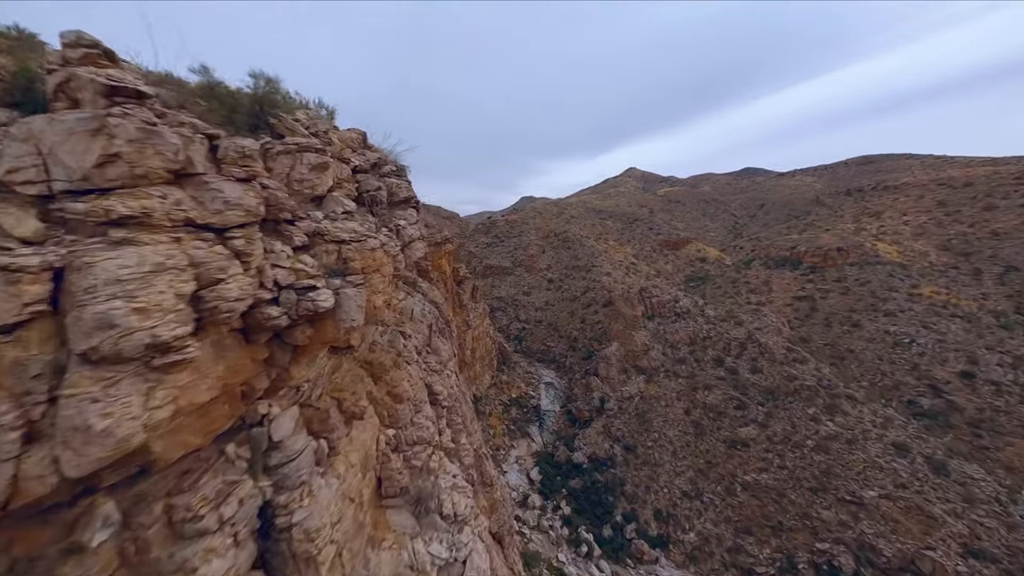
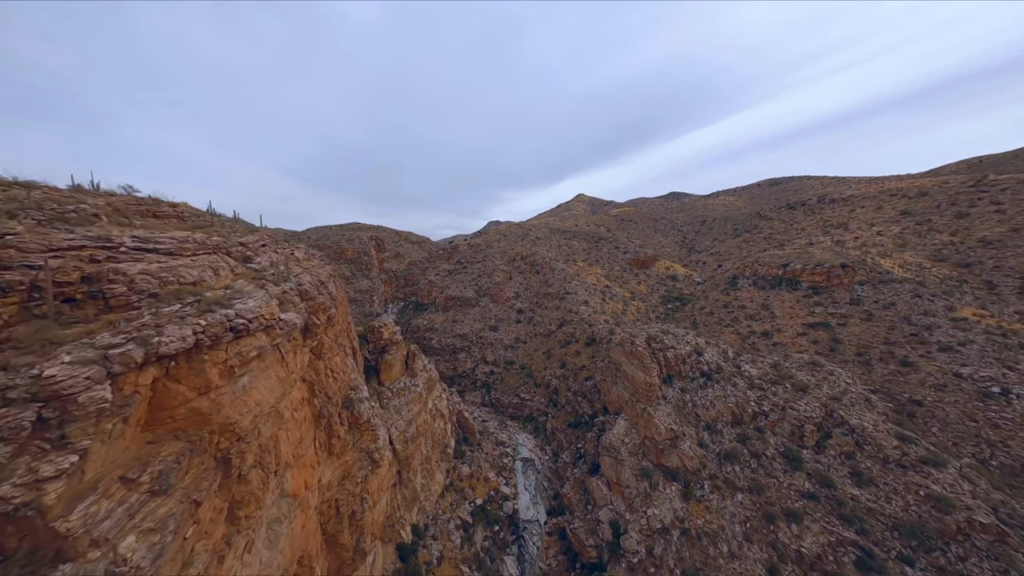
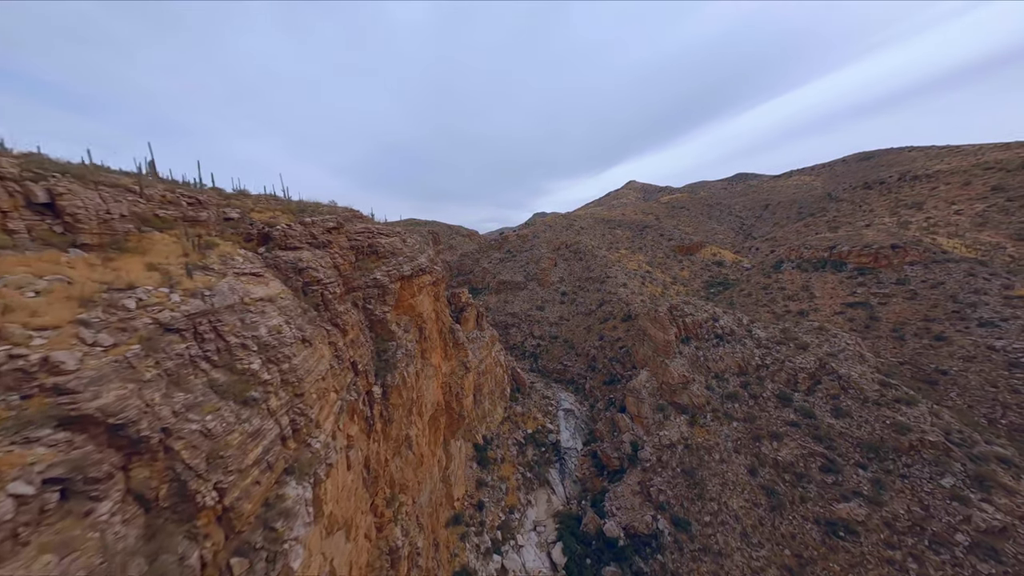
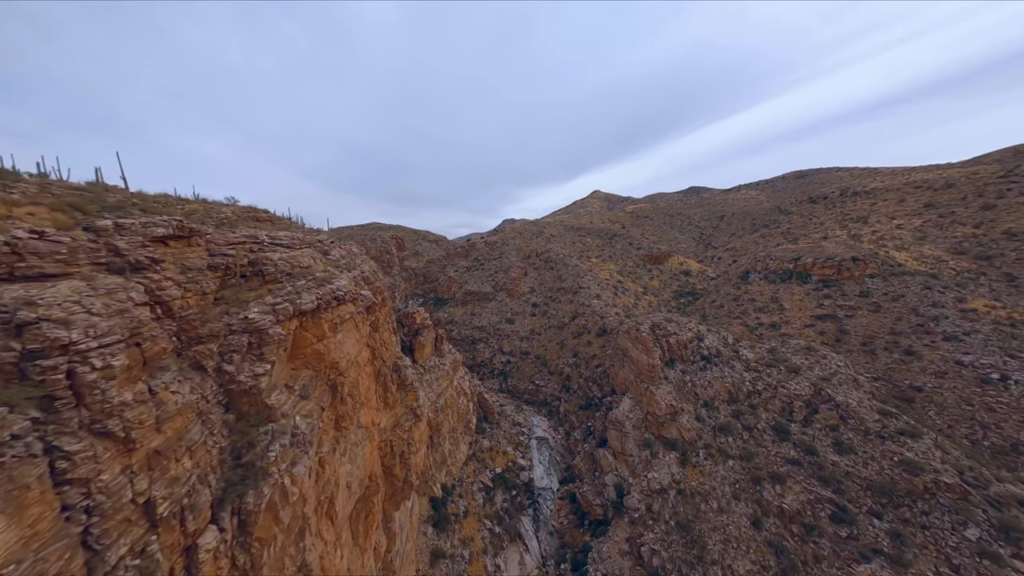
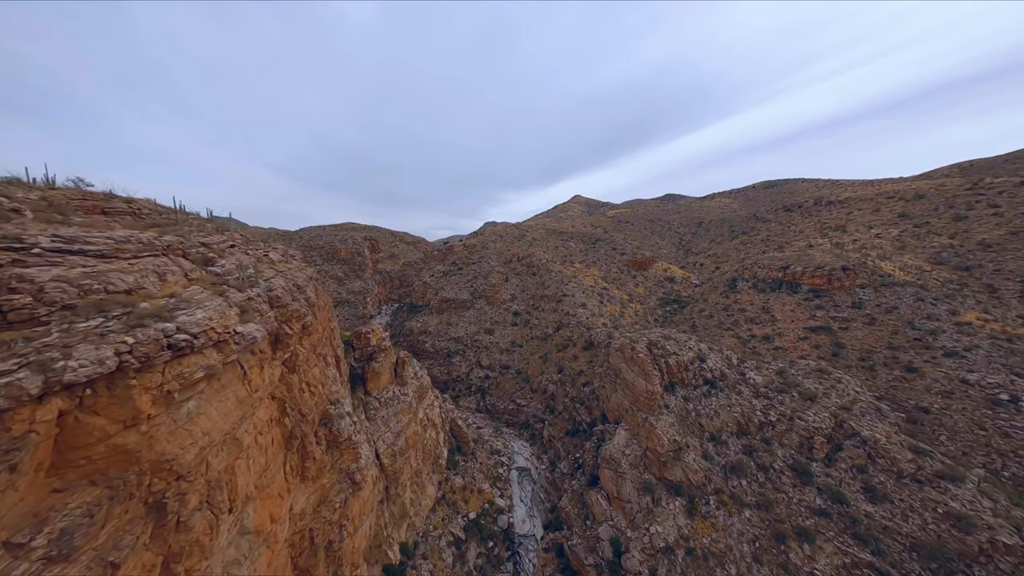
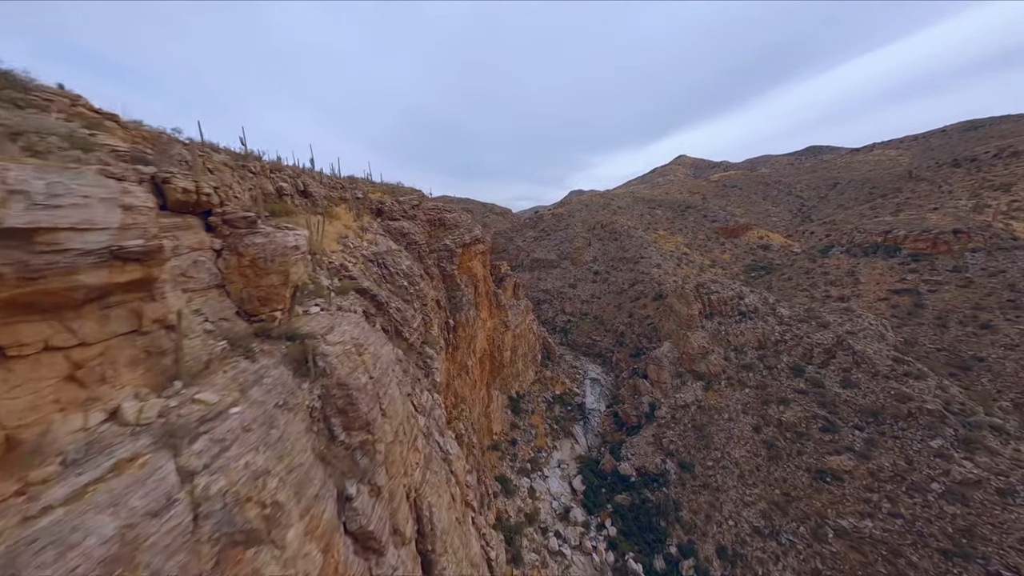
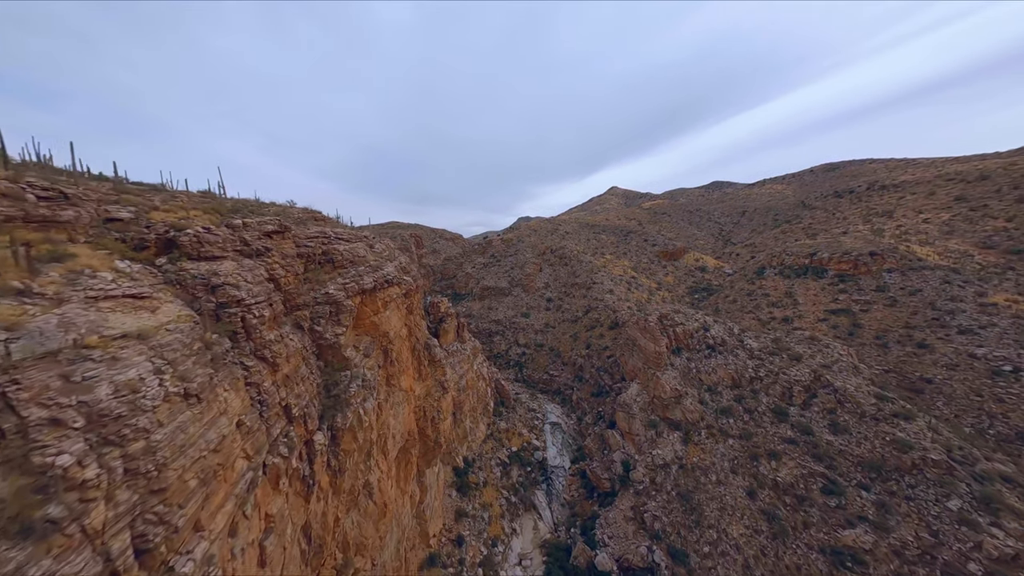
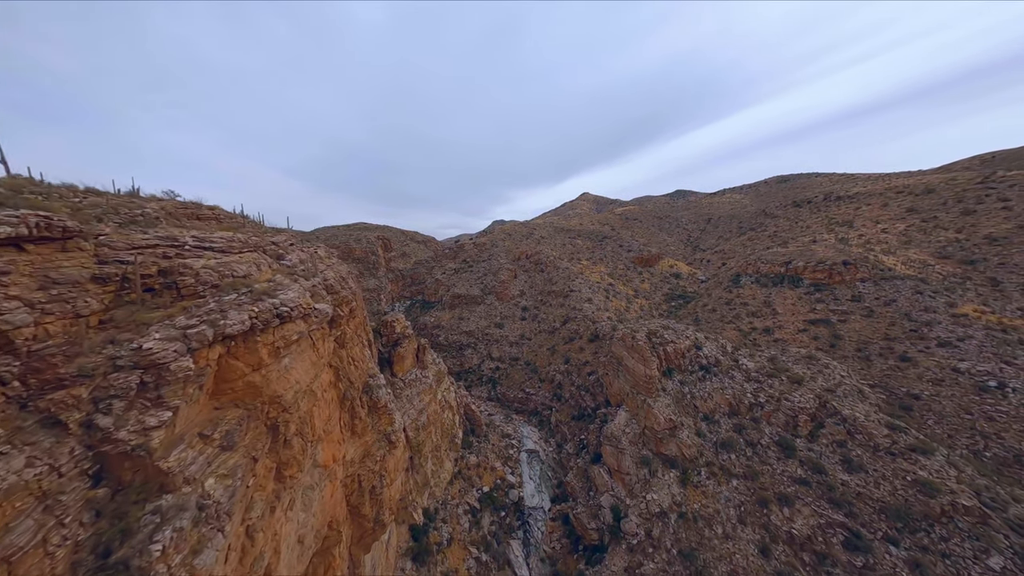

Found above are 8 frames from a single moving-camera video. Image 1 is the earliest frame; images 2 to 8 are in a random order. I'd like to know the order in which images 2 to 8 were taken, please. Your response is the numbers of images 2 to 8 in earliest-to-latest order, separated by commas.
6, 3, 7, 4, 8, 2, 5
